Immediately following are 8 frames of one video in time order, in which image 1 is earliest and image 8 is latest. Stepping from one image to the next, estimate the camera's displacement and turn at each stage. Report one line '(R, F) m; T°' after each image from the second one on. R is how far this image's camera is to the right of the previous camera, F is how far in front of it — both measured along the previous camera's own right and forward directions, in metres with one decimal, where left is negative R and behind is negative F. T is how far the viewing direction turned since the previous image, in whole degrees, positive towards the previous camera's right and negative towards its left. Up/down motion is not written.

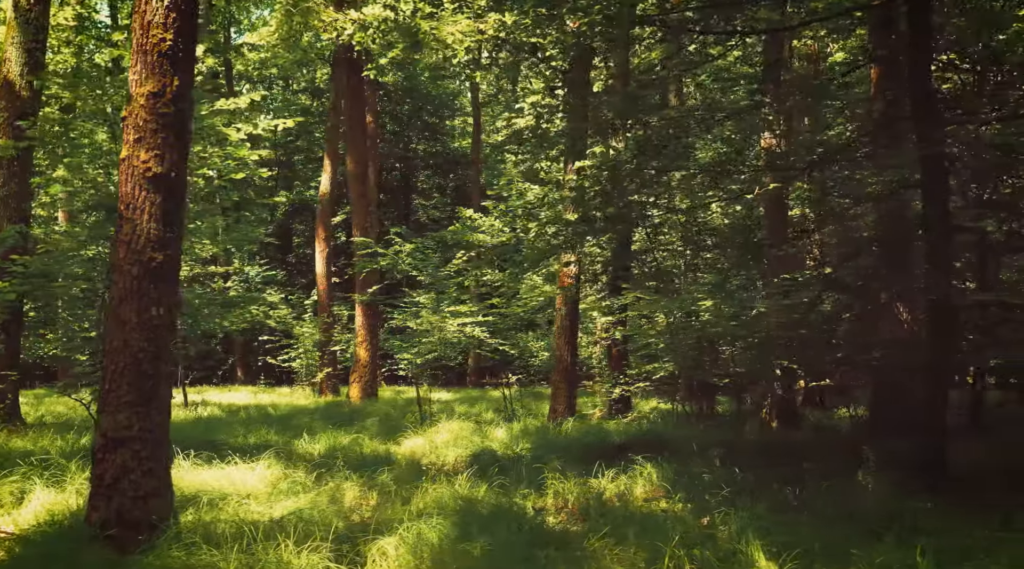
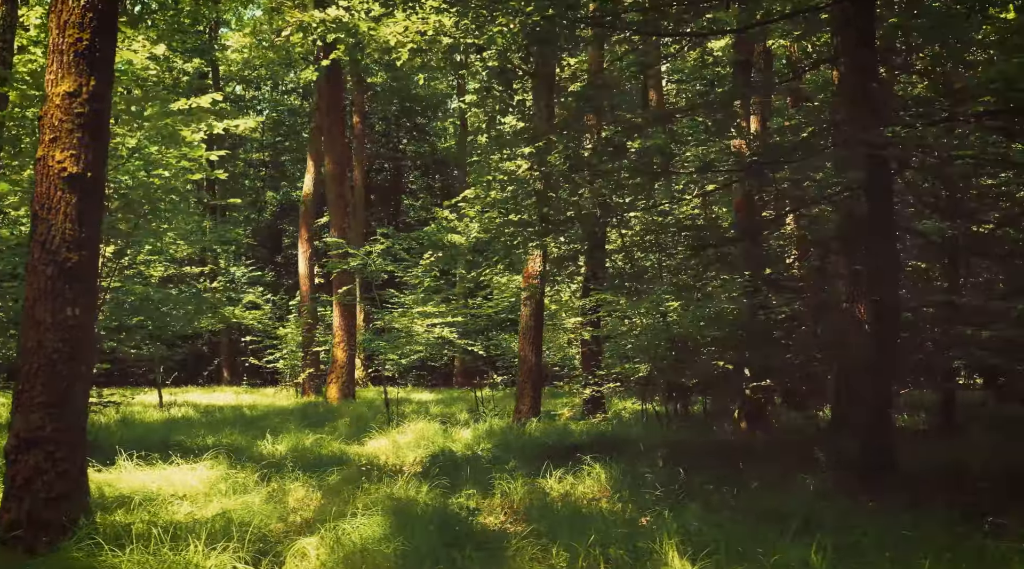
(+0.3, 0.0) m; +1°
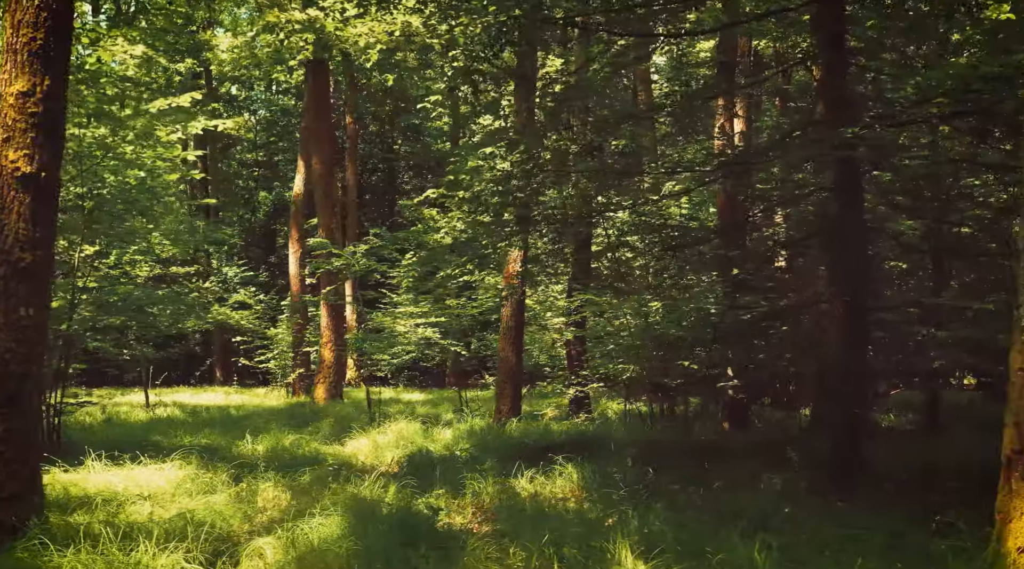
(+0.2, 0.0) m; +1°
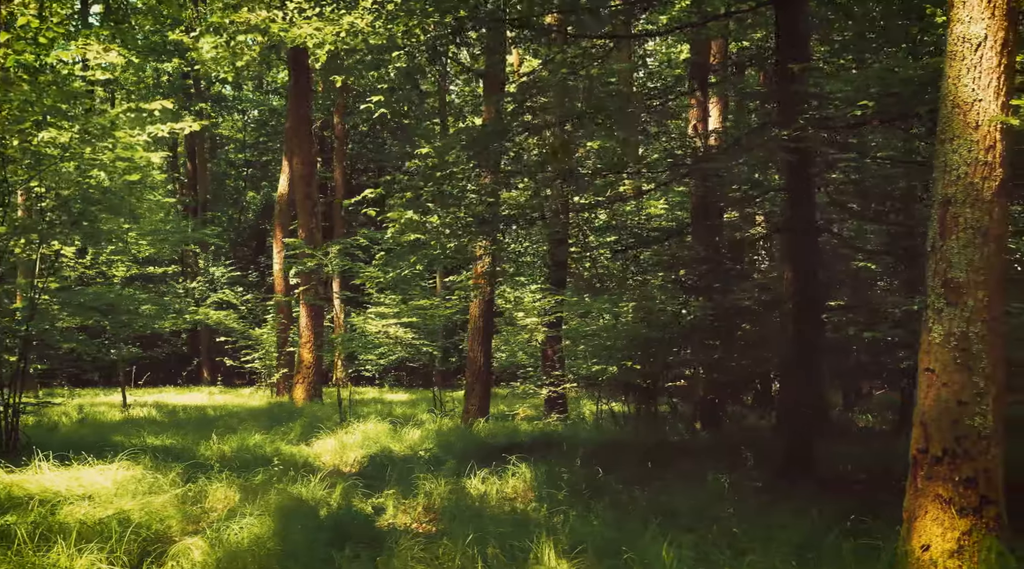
(+0.3, 0.0) m; +1°
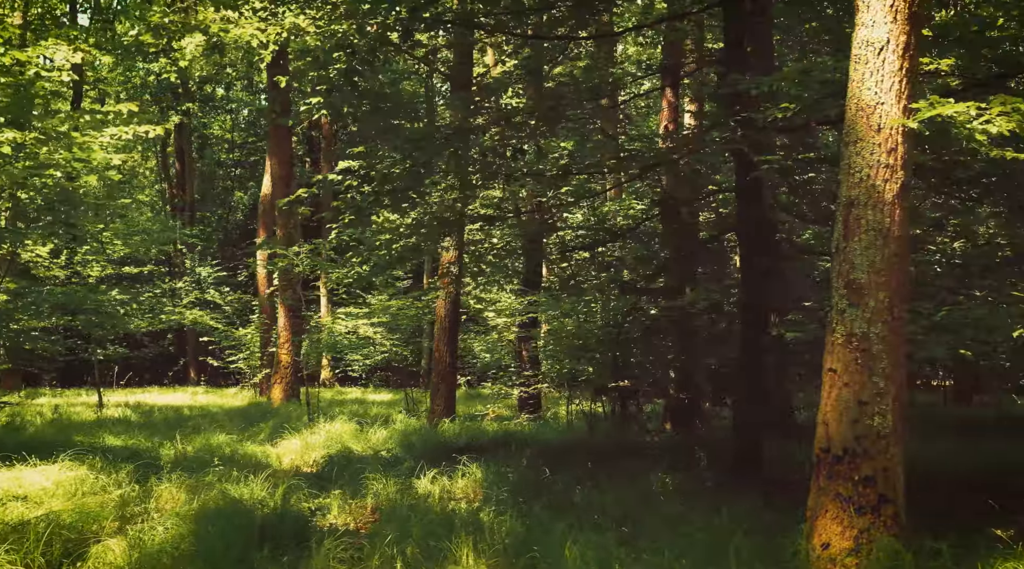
(+0.3, 0.0) m; +1°
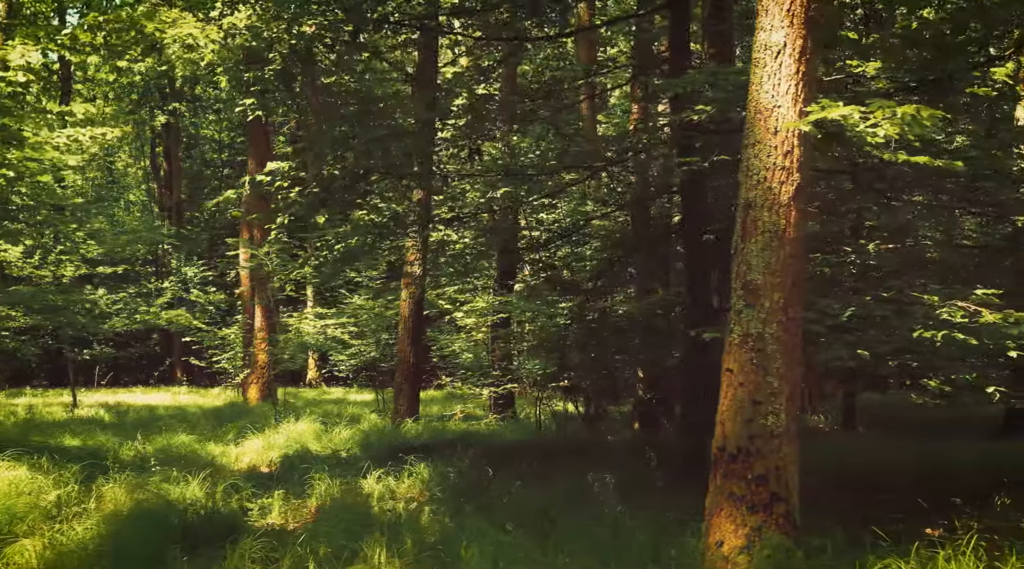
(+0.3, 0.0) m; +1°
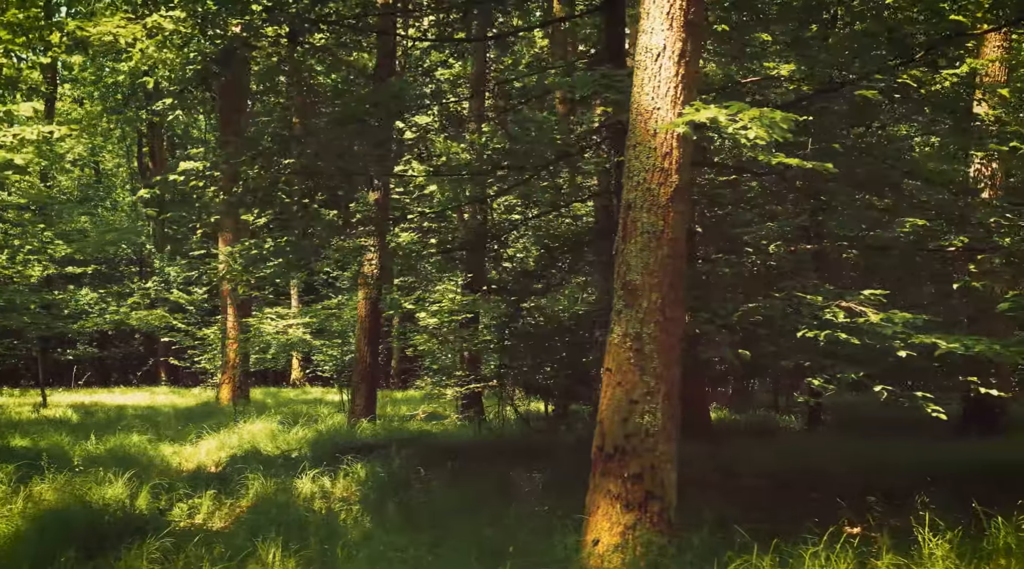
(+0.4, 0.0) m; +1°
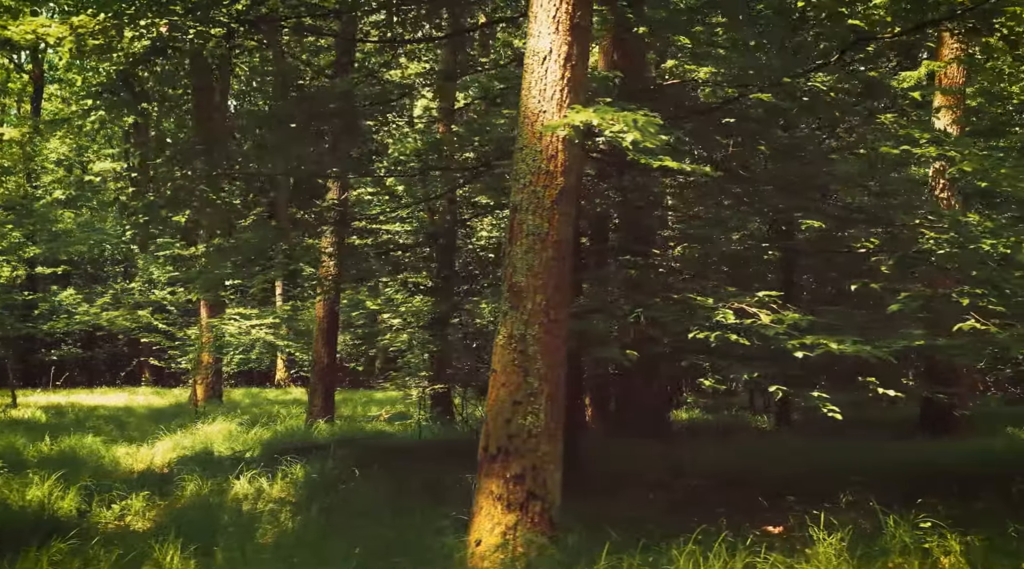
(+0.4, 0.0) m; +1°
